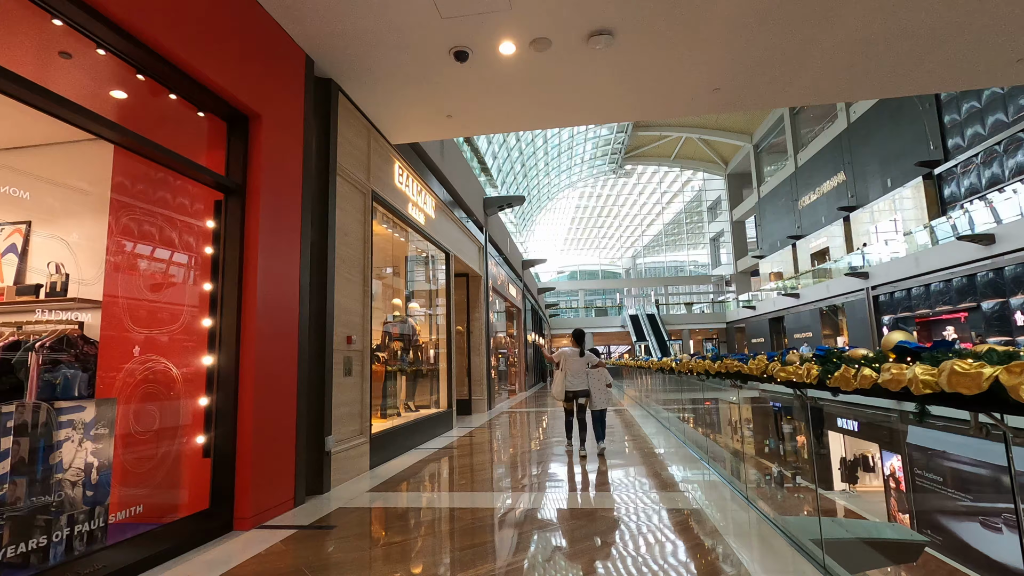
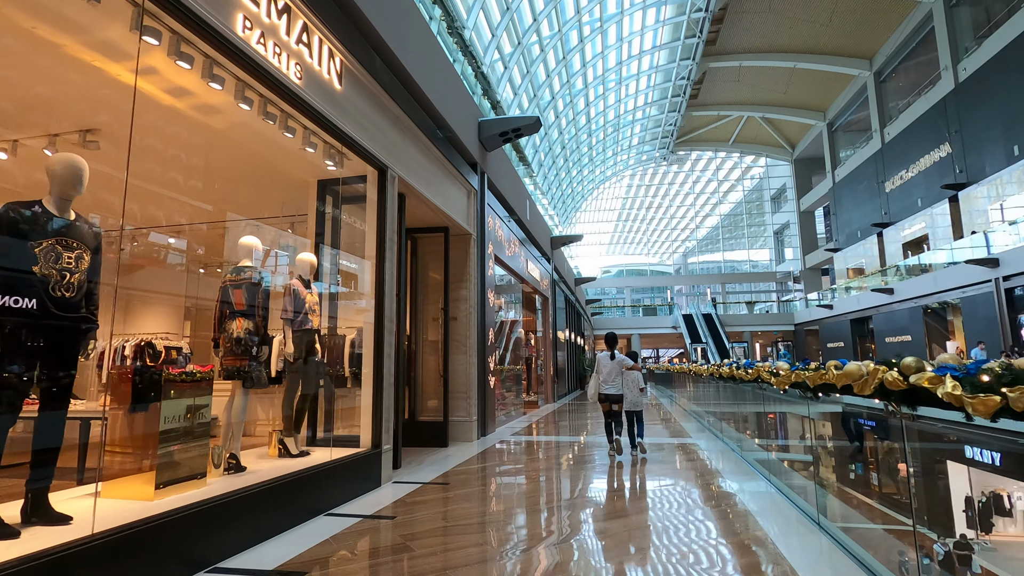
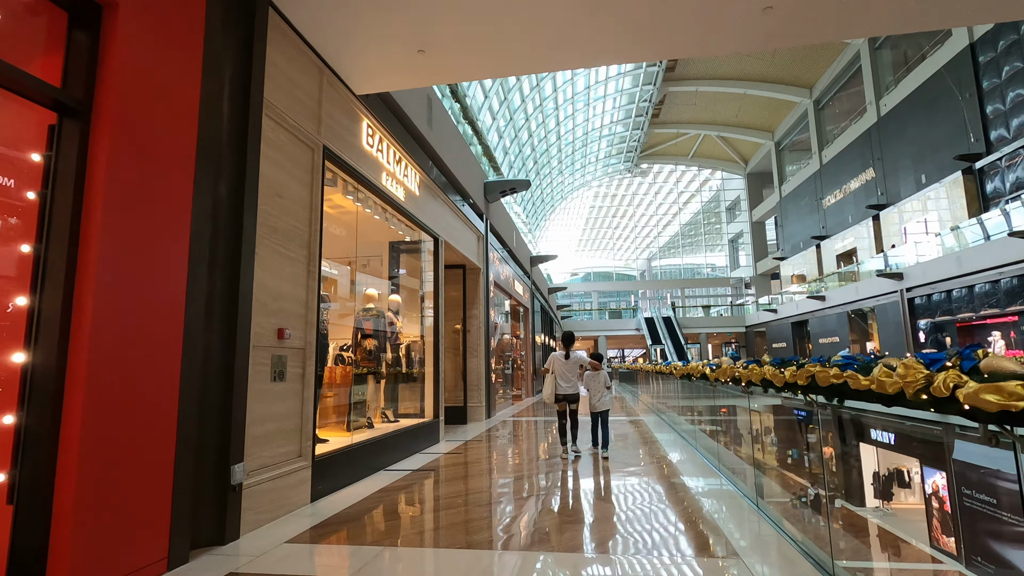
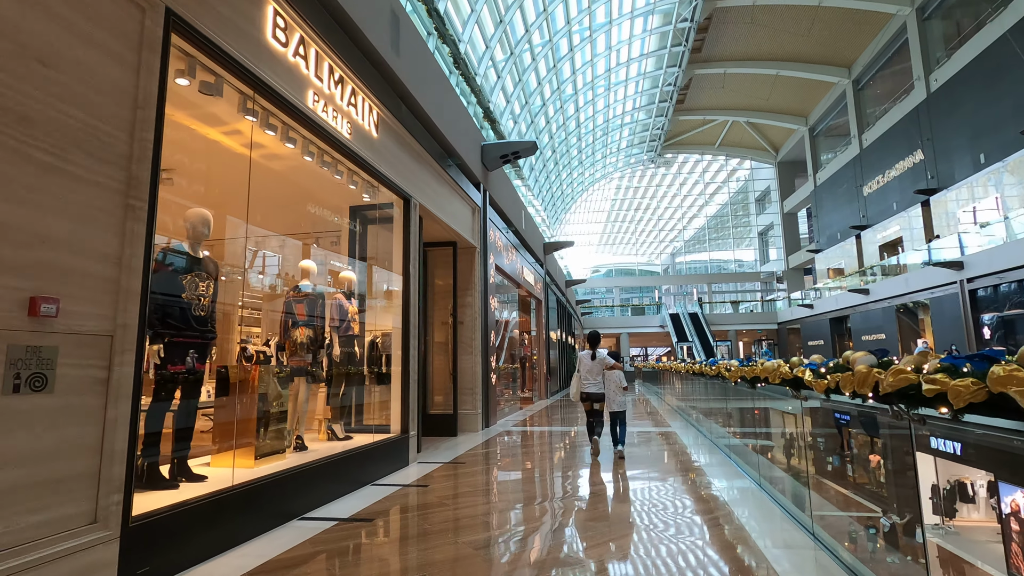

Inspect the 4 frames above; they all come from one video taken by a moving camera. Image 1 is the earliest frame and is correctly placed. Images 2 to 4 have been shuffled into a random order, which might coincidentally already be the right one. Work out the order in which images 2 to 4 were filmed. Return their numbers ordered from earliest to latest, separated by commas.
3, 4, 2
